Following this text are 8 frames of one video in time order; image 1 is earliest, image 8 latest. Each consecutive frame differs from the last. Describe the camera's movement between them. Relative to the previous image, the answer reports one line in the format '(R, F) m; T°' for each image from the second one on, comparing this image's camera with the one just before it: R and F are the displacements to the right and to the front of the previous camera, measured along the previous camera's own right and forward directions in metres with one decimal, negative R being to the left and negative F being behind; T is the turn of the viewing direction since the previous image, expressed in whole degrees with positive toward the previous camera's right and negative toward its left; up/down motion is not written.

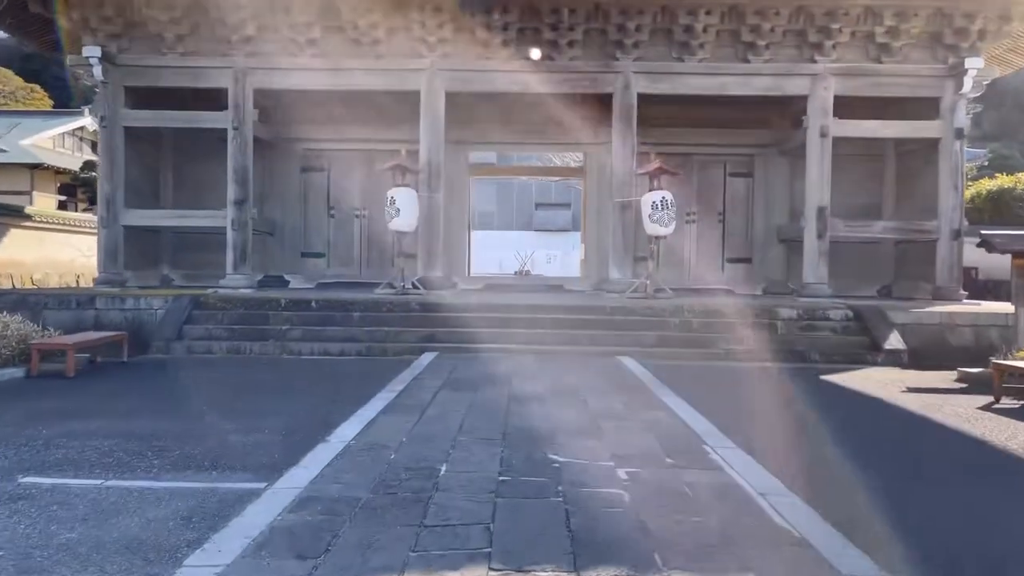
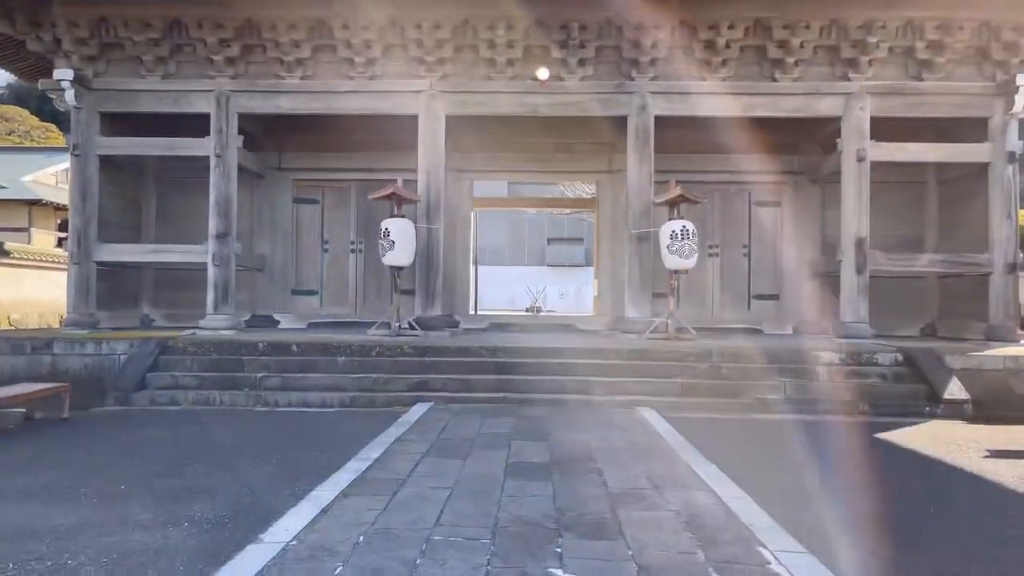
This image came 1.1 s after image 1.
(+0.1, +0.8) m; -1°
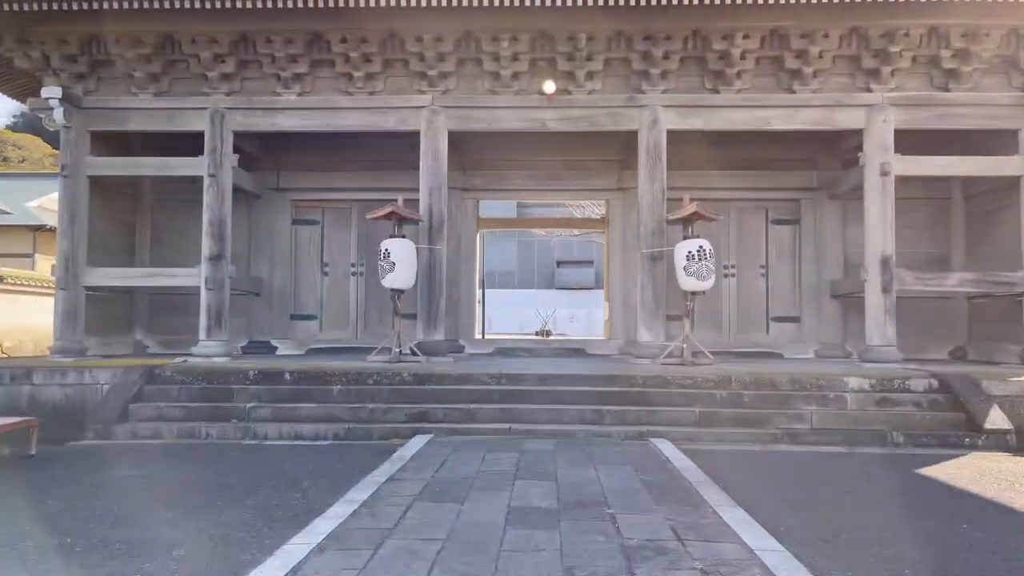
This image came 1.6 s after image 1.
(0.0, +0.4) m; -1°
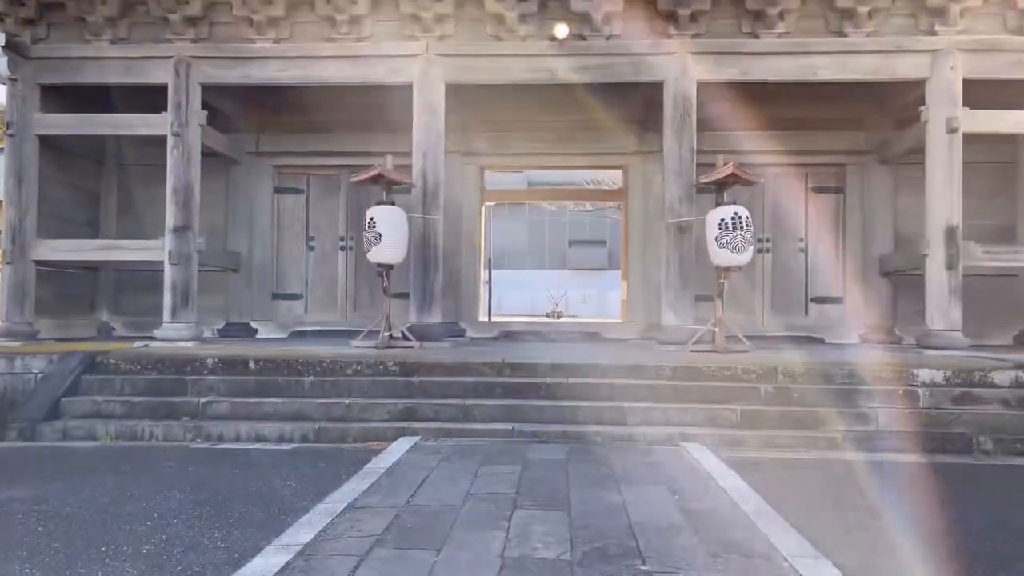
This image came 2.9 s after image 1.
(0.0, +1.0) m; -1°
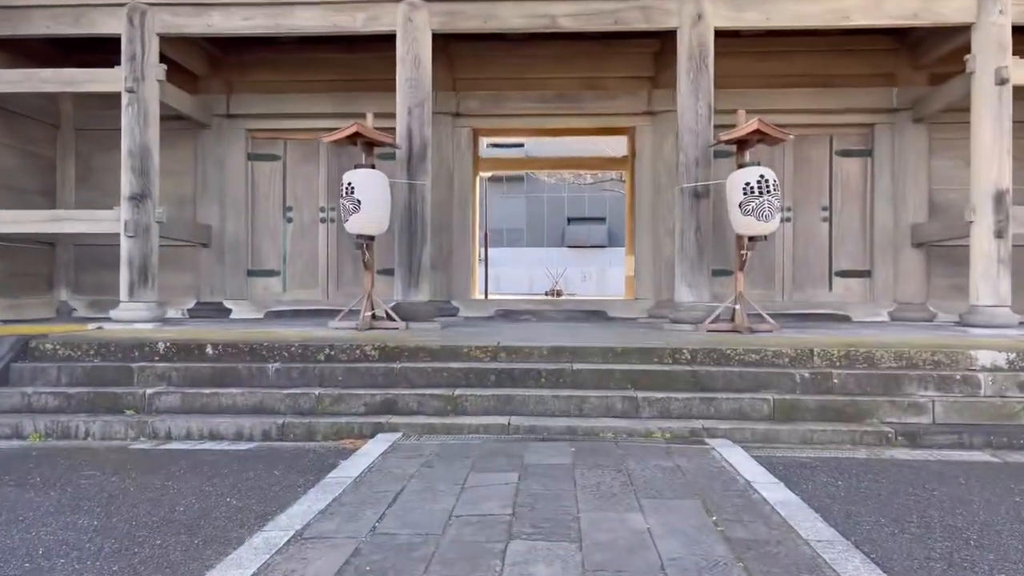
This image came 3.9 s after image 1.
(0.0, +0.7) m; 0°
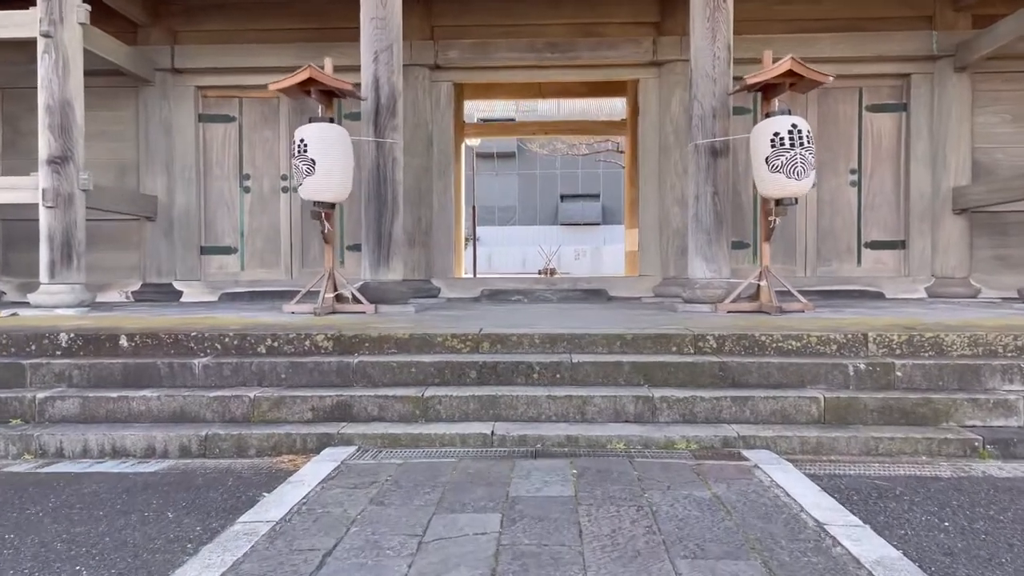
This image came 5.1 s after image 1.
(0.0, +0.9) m; 0°
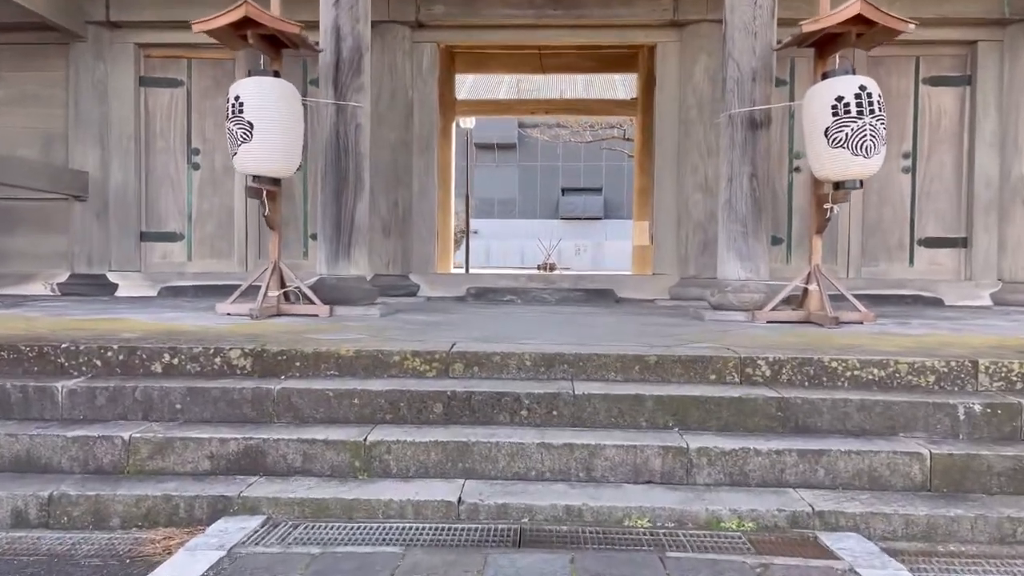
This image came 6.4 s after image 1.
(+0.1, +1.0) m; 0°
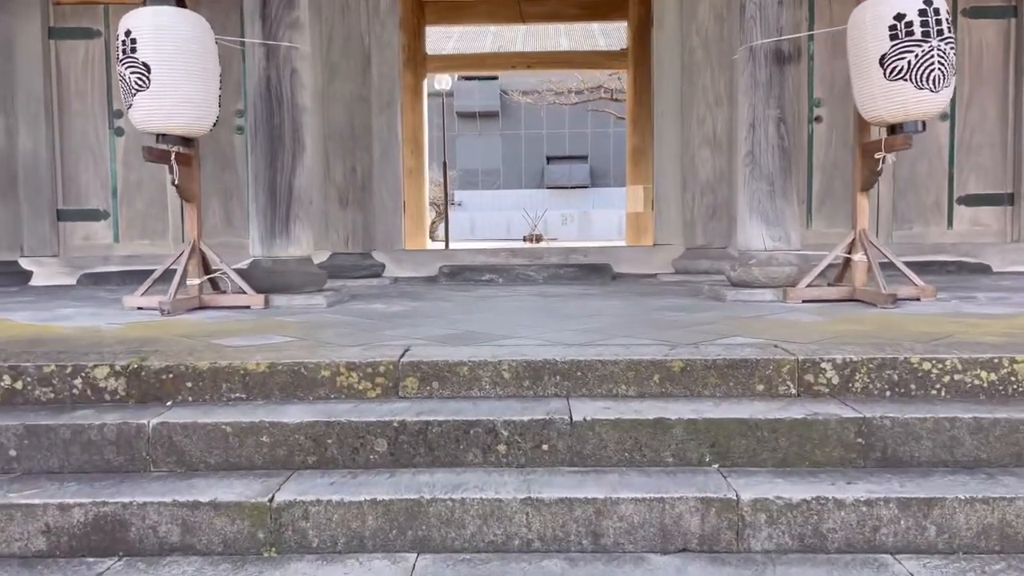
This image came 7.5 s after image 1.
(0.0, +0.8) m; +1°
